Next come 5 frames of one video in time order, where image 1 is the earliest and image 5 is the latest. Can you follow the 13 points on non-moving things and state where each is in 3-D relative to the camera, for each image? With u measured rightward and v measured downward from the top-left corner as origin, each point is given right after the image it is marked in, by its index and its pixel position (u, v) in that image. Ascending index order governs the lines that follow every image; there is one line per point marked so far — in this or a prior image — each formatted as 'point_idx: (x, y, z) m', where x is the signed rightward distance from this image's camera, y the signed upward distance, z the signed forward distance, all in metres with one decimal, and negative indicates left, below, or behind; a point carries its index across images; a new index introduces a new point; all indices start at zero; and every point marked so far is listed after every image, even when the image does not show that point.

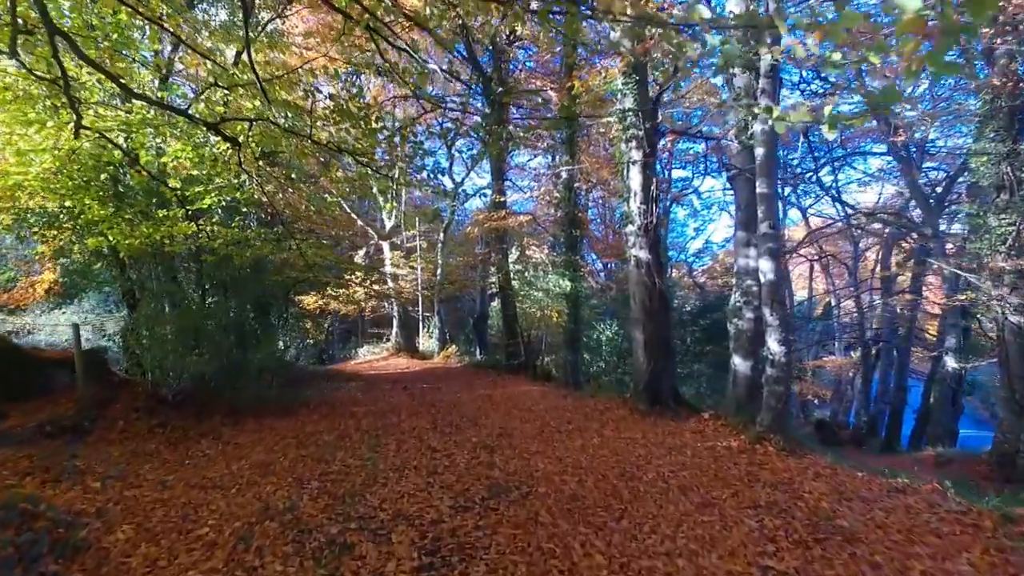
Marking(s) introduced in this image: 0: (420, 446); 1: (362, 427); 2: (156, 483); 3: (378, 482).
0: (-1.3, -2.2, +8.5) m
1: (-2.4, -2.3, +10.0) m
2: (-3.3, -1.8, +5.7) m
3: (-1.4, -2.0, +6.4) m
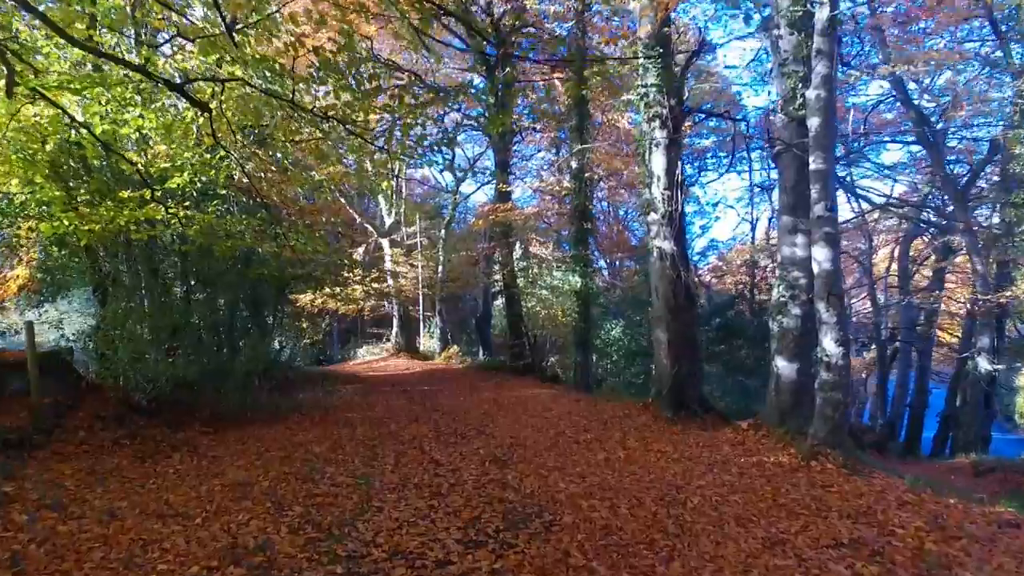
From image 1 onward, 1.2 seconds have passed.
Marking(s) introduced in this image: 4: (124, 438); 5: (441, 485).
0: (-1.1, -2.1, +7.5) m
1: (-2.3, -2.2, +9.0) m
2: (-3.1, -1.7, +4.7) m
3: (-1.2, -1.9, +5.4) m
4: (-4.7, -1.8, +7.4) m
5: (-0.7, -2.0, +6.3) m
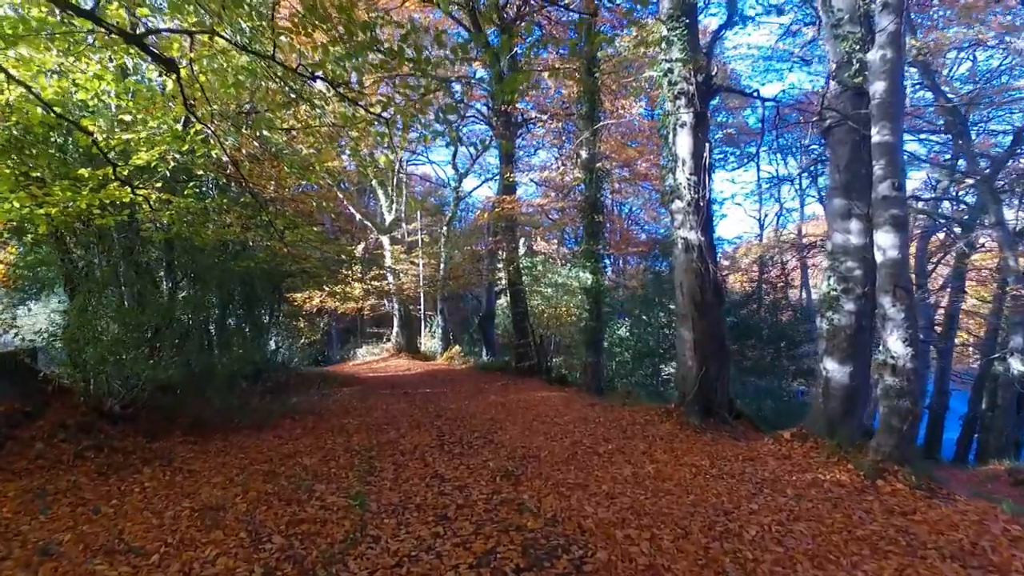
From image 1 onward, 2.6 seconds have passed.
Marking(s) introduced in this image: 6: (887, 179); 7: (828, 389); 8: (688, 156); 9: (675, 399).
0: (-1.0, -2.0, +6.7) m
1: (-2.1, -2.1, +8.2) m
2: (-3.0, -1.6, +3.9) m
3: (-1.1, -1.9, +4.6) m
4: (-4.6, -1.7, +6.6) m
5: (-0.6, -1.9, +5.4) m
6: (+3.3, +0.9, +5.4) m
7: (+3.3, -1.1, +6.4) m
8: (+2.5, +1.9, +8.6) m
9: (+2.4, -1.6, +9.1) m
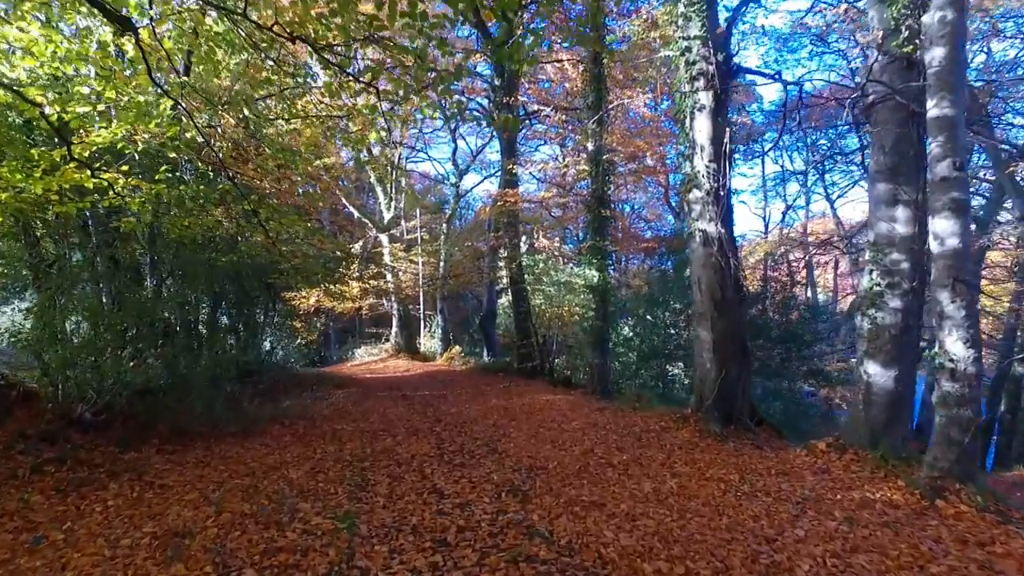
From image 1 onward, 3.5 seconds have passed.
0: (-0.9, -2.0, +6.0) m
1: (-2.0, -2.0, +7.5) m
2: (-2.9, -1.6, +3.2) m
3: (-1.0, -1.8, +3.9) m
4: (-4.5, -1.7, +6.0) m
5: (-0.5, -1.9, +4.8) m
6: (+3.4, +1.0, +4.7) m
7: (+3.4, -1.0, +5.8) m
8: (+2.5, +1.9, +8.0) m
9: (+2.5, -1.6, +8.5) m
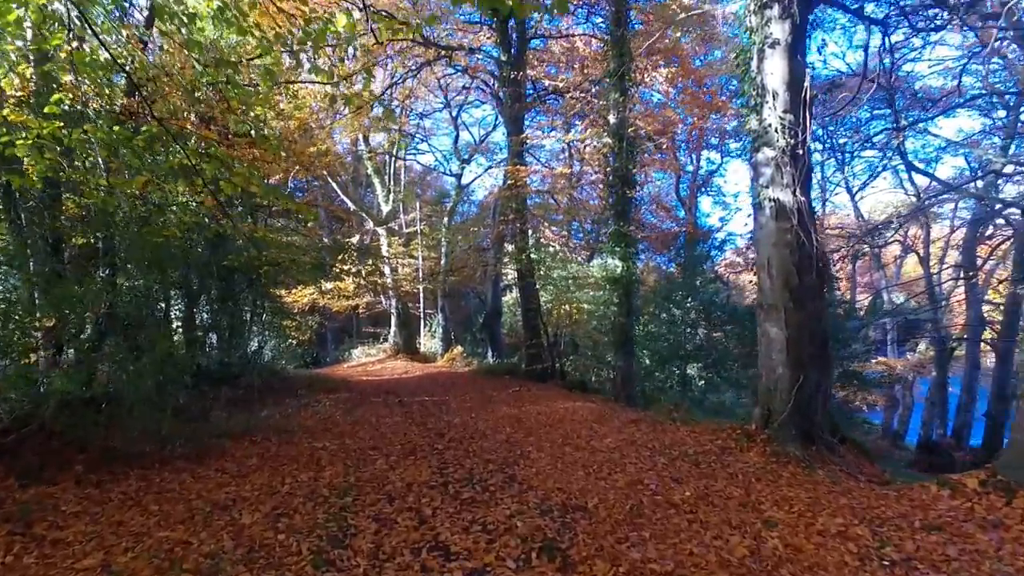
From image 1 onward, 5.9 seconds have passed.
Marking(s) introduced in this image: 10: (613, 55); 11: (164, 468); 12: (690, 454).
0: (-0.7, -1.8, +4.4) m
1: (-1.8, -1.9, +5.8) m
2: (-2.7, -1.4, +1.5) m
3: (-0.8, -1.7, +2.3) m
4: (-4.3, -1.5, +4.3) m
5: (-0.3, -1.7, +3.1) m
6: (+3.6, +1.2, +3.0) m
7: (+3.6, -0.9, +4.1) m
8: (+2.8, +2.1, +6.3) m
9: (+2.7, -1.4, +6.8) m
10: (+2.1, +4.7, +12.2) m
11: (-3.6, -1.9, +6.4) m
12: (+1.9, -1.8, +6.6) m
